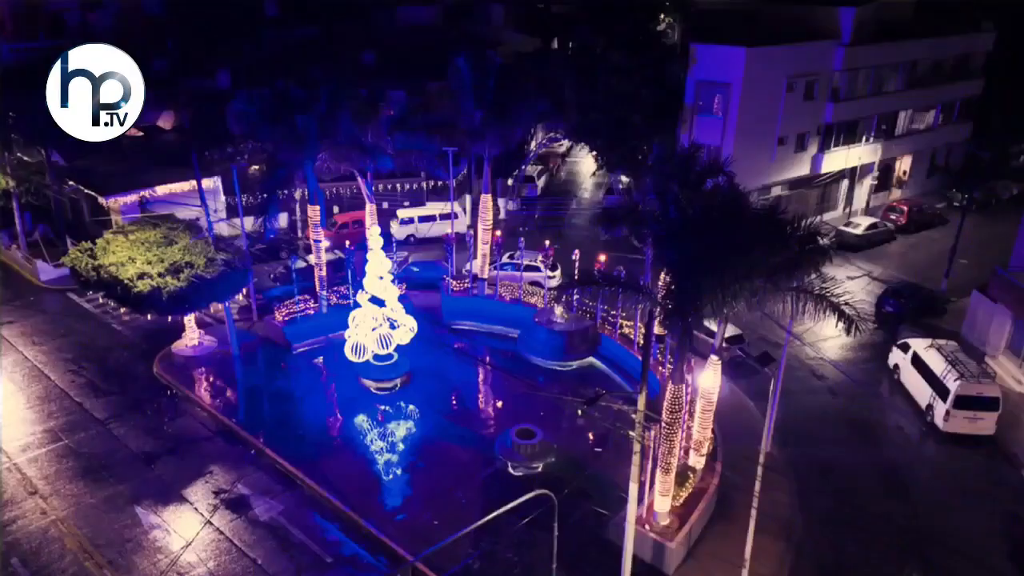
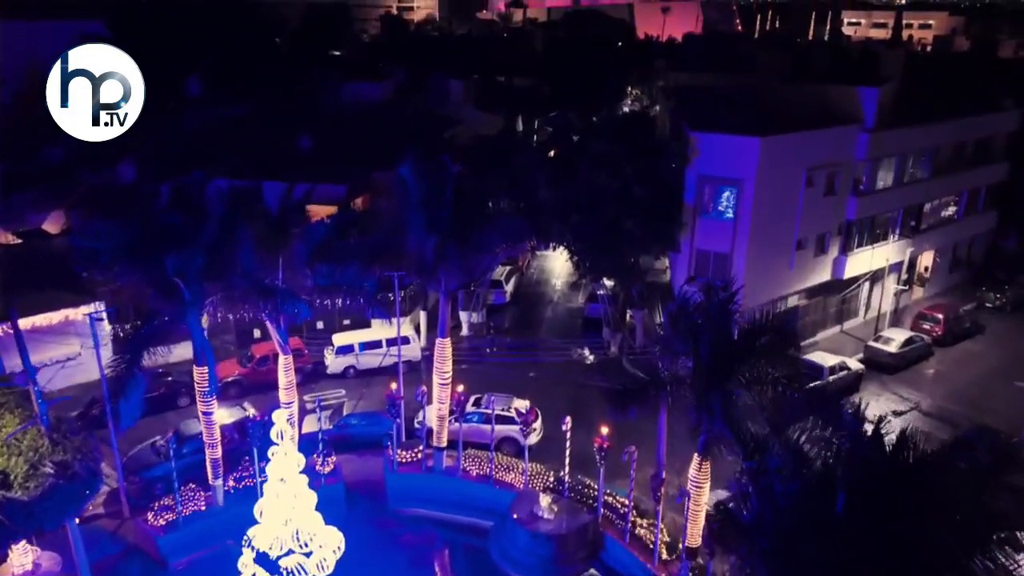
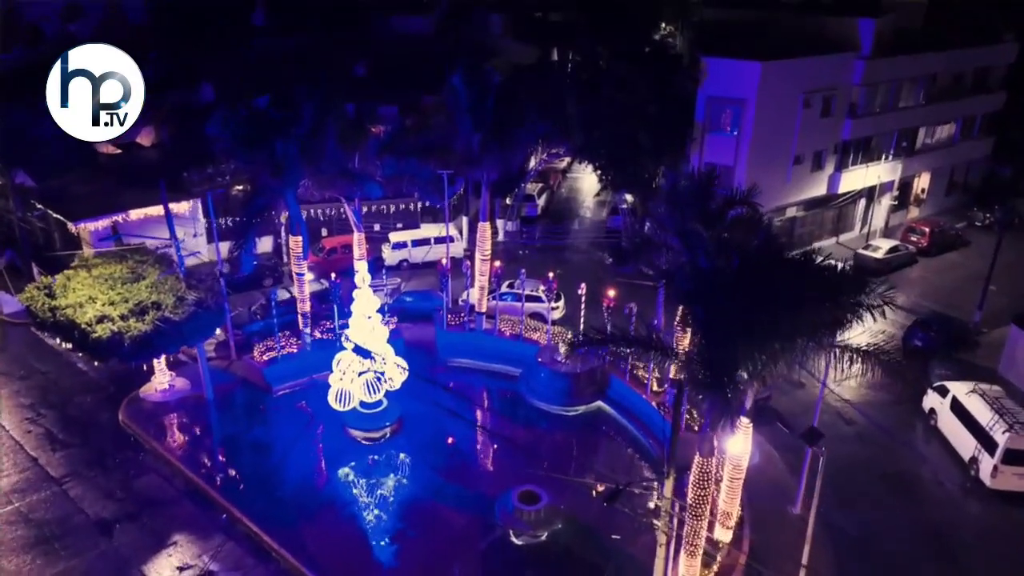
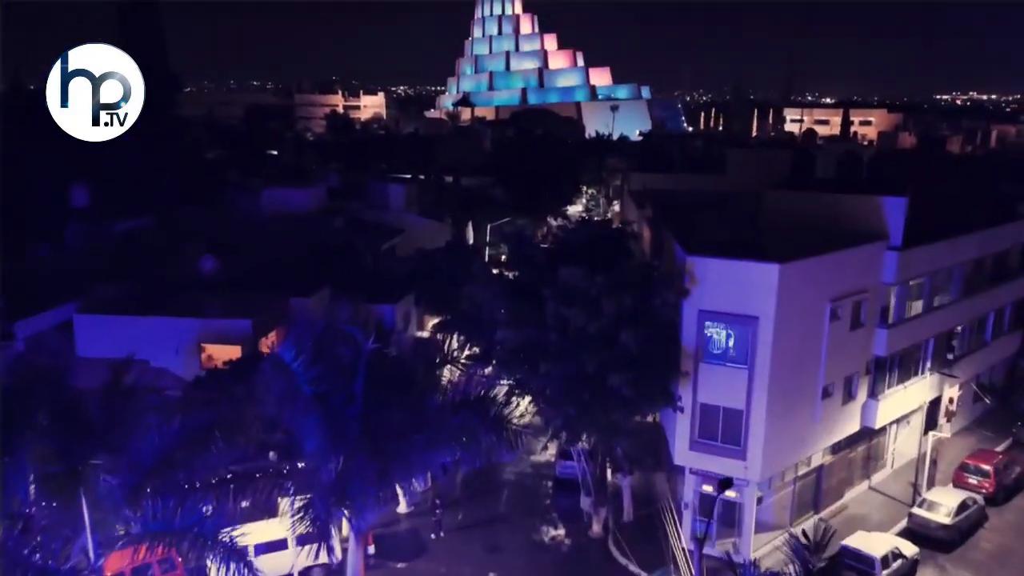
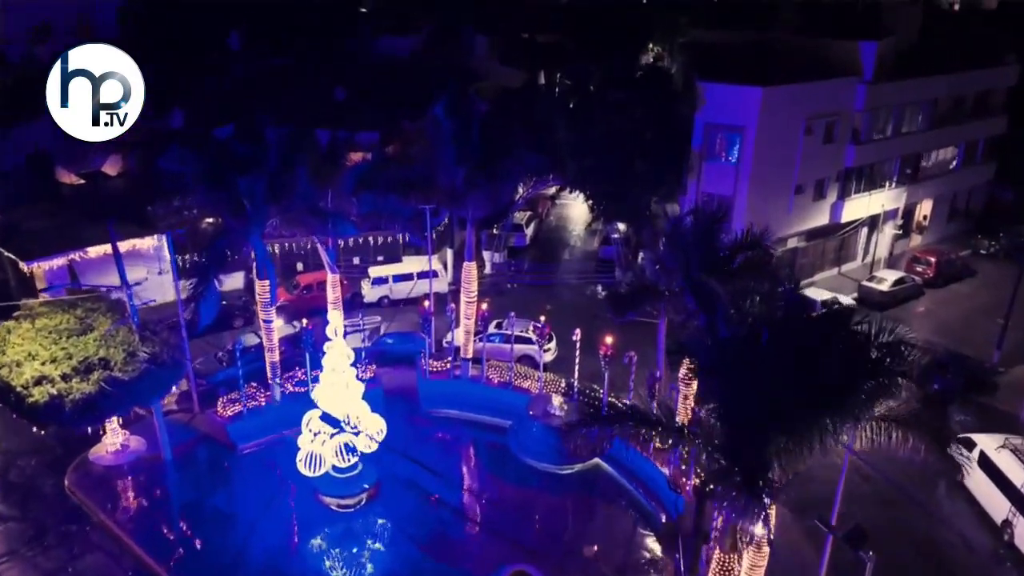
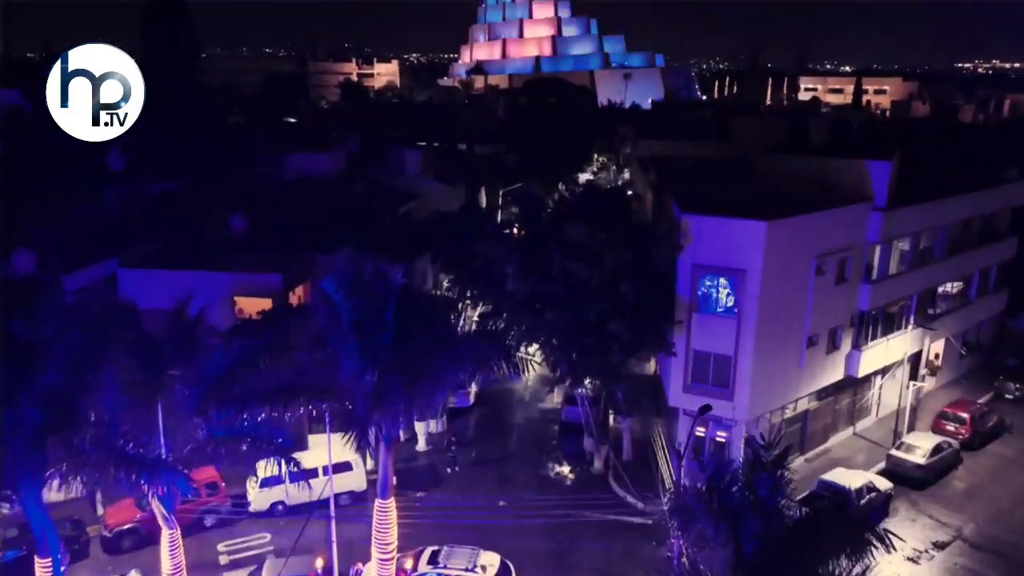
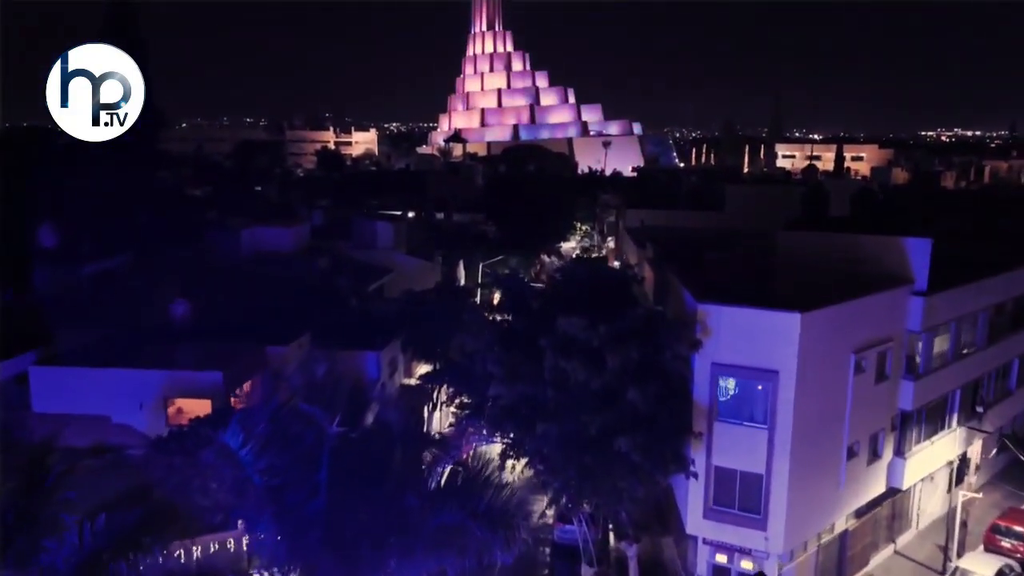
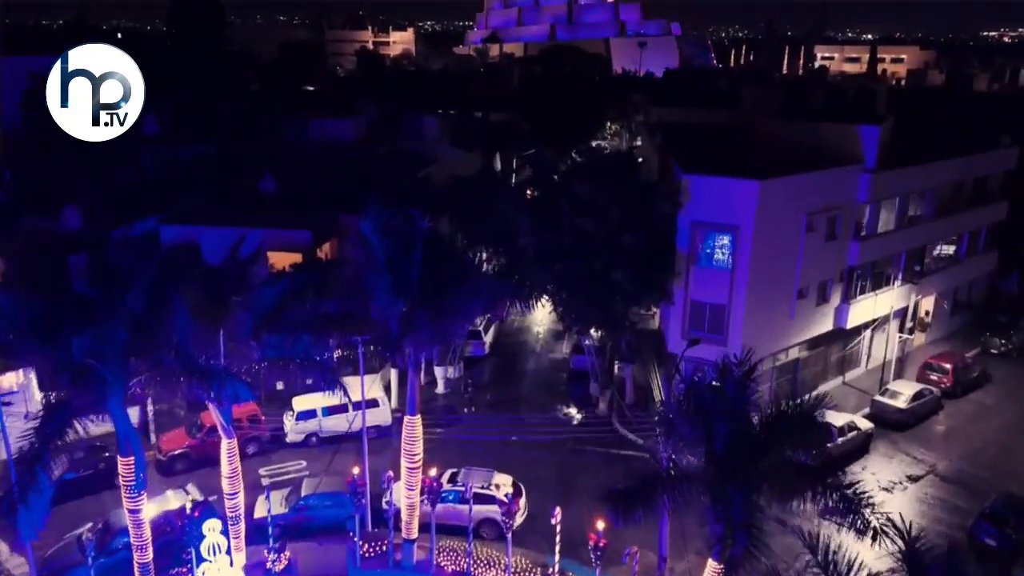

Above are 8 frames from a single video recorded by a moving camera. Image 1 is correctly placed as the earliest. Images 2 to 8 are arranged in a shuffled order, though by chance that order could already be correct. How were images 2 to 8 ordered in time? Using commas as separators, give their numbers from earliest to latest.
3, 5, 2, 8, 6, 4, 7
